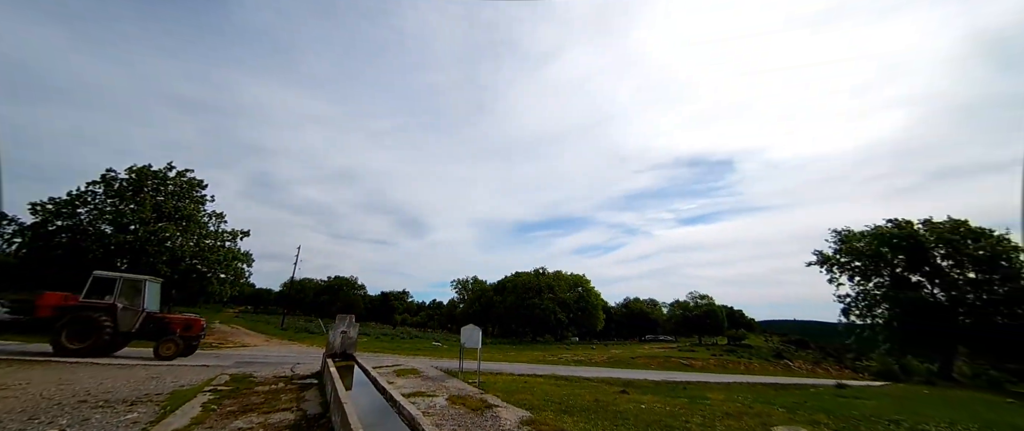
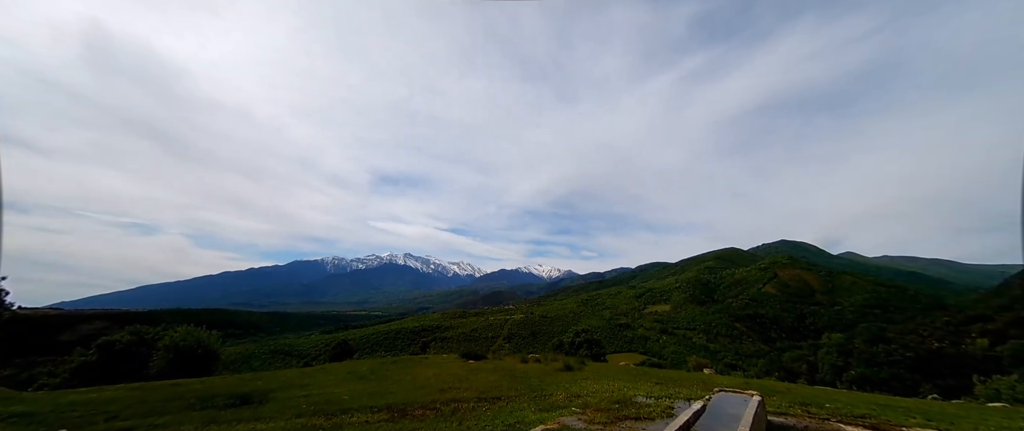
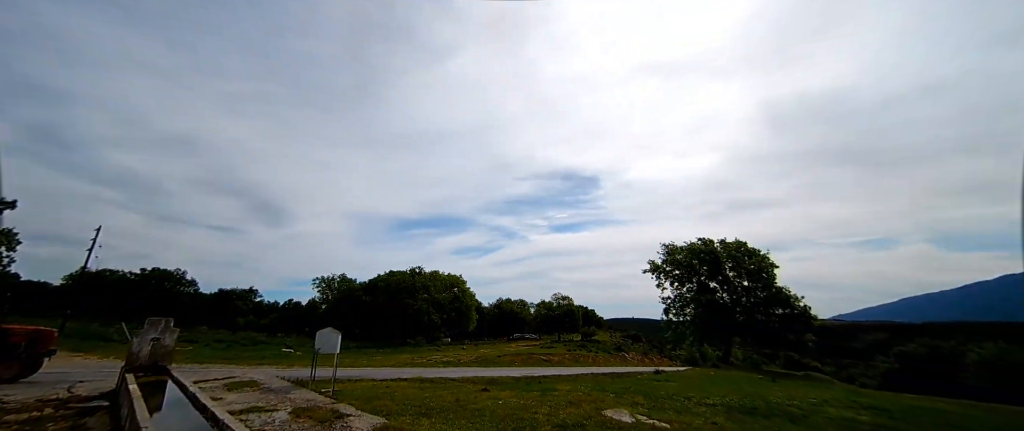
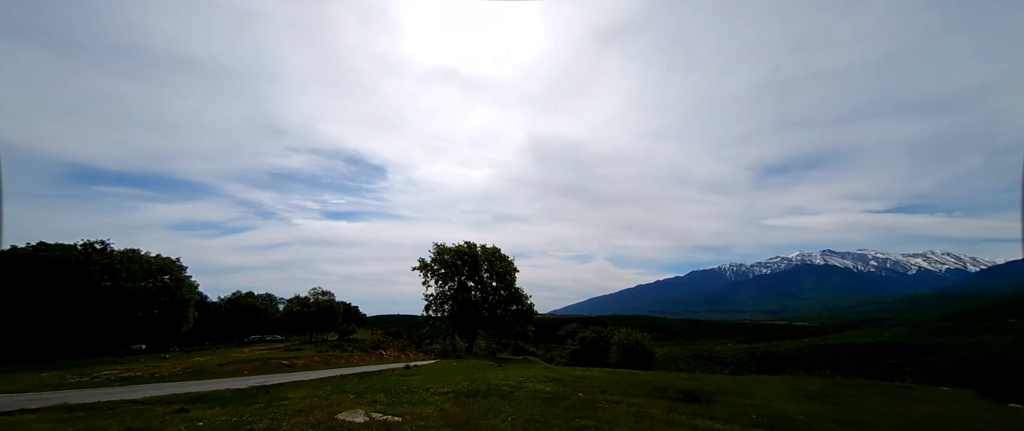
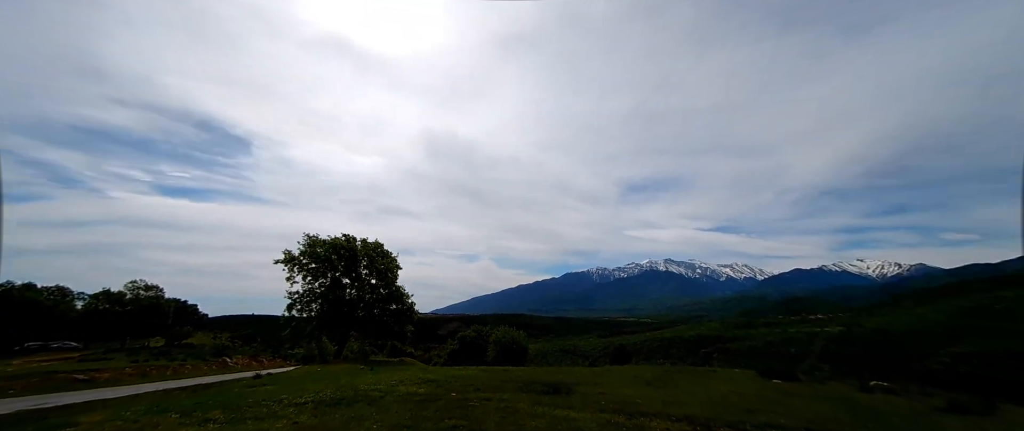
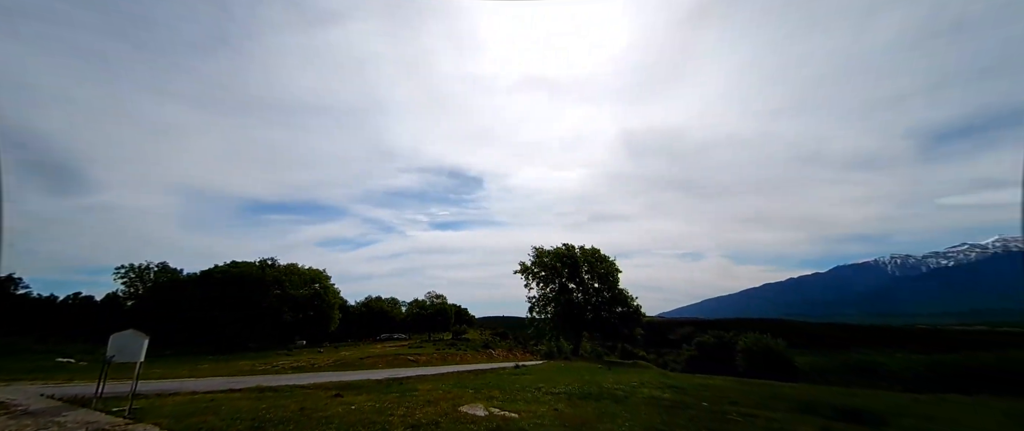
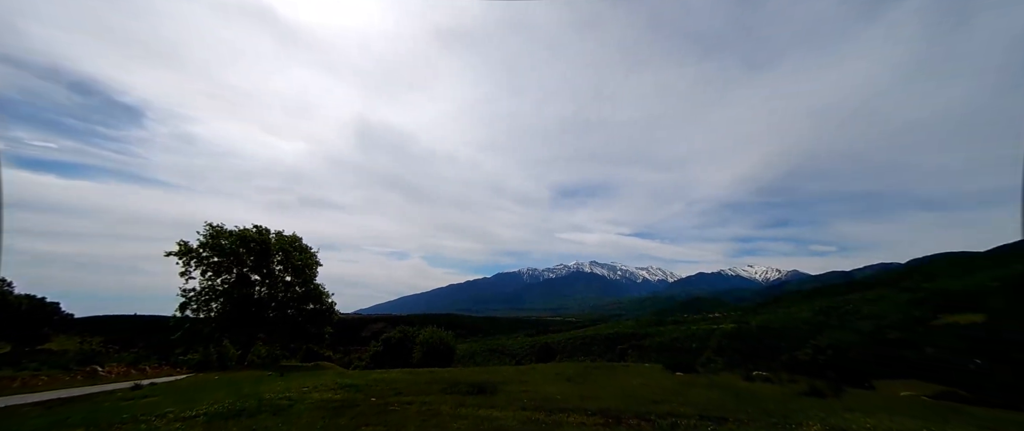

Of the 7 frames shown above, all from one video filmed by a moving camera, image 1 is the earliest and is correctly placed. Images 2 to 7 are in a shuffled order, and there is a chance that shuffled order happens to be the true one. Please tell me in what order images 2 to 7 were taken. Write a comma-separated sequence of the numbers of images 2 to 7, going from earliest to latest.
3, 6, 4, 5, 7, 2
